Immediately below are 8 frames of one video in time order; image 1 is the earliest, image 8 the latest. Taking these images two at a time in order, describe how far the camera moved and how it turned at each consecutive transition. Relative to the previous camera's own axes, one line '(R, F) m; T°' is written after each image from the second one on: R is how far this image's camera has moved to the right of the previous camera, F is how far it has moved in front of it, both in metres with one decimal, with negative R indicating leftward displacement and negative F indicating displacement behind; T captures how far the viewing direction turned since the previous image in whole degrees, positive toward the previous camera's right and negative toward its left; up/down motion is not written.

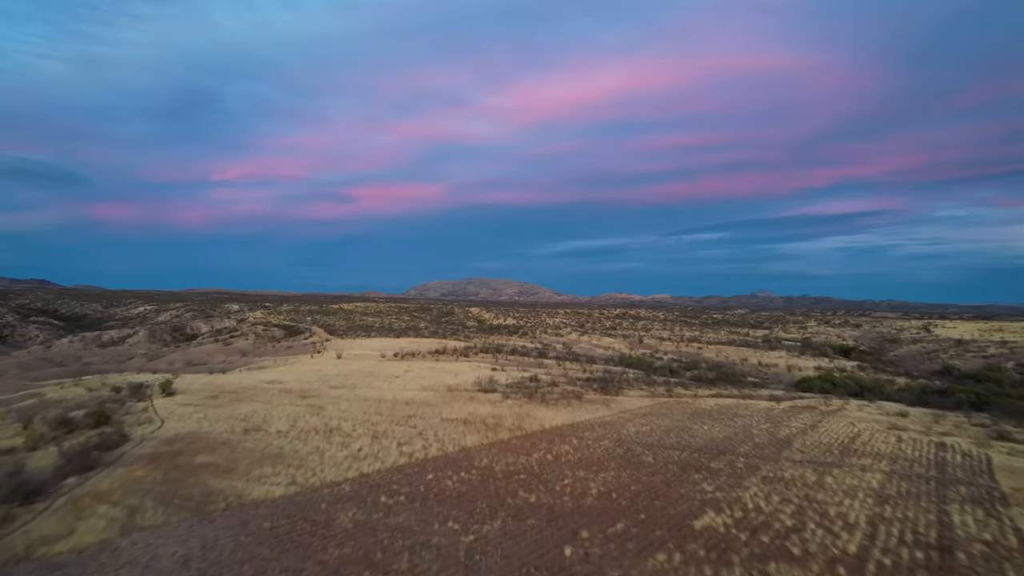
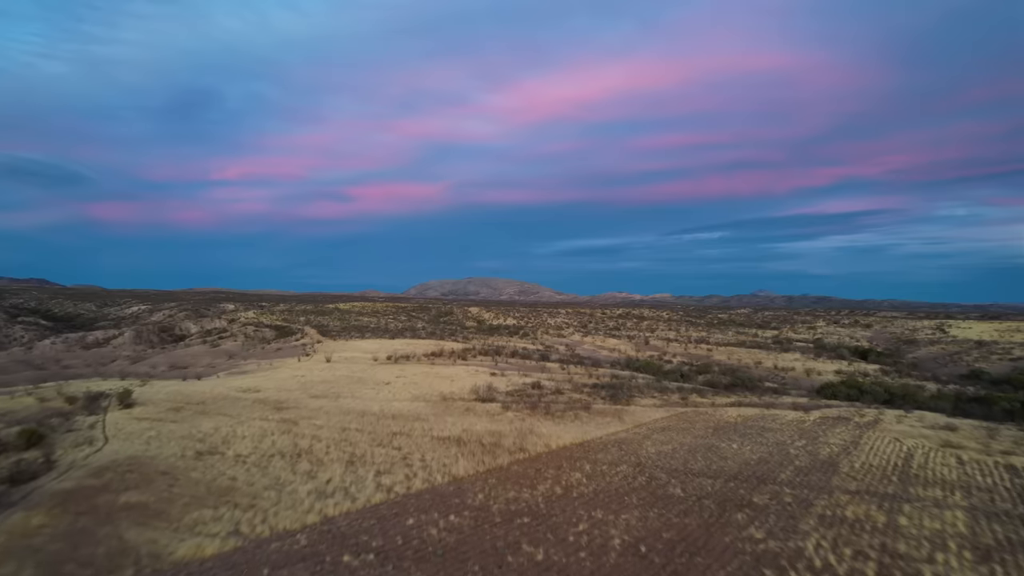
(0.0, +1.6) m; 0°
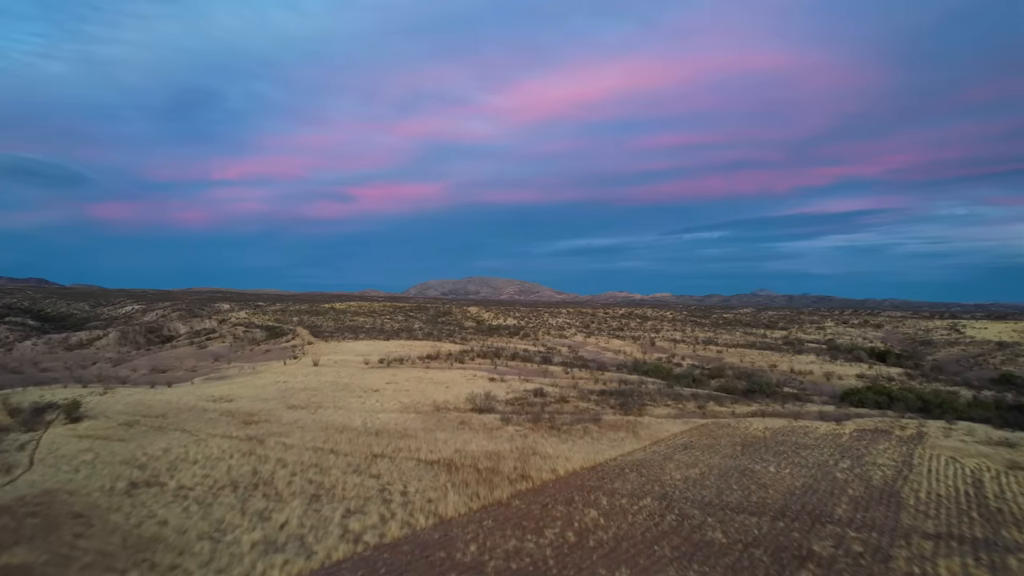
(0.0, +1.6) m; 0°
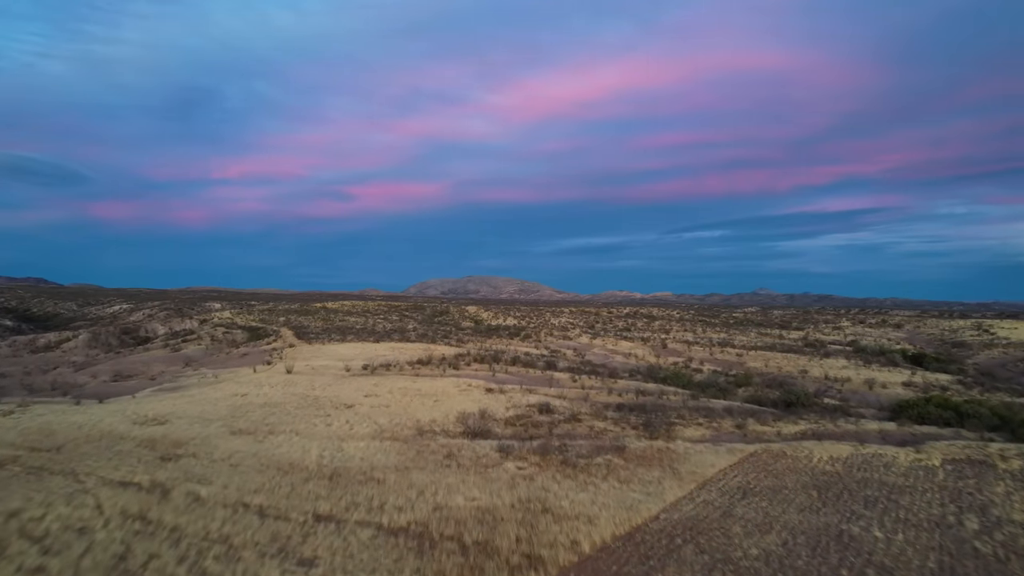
(0.0, +2.8) m; 0°
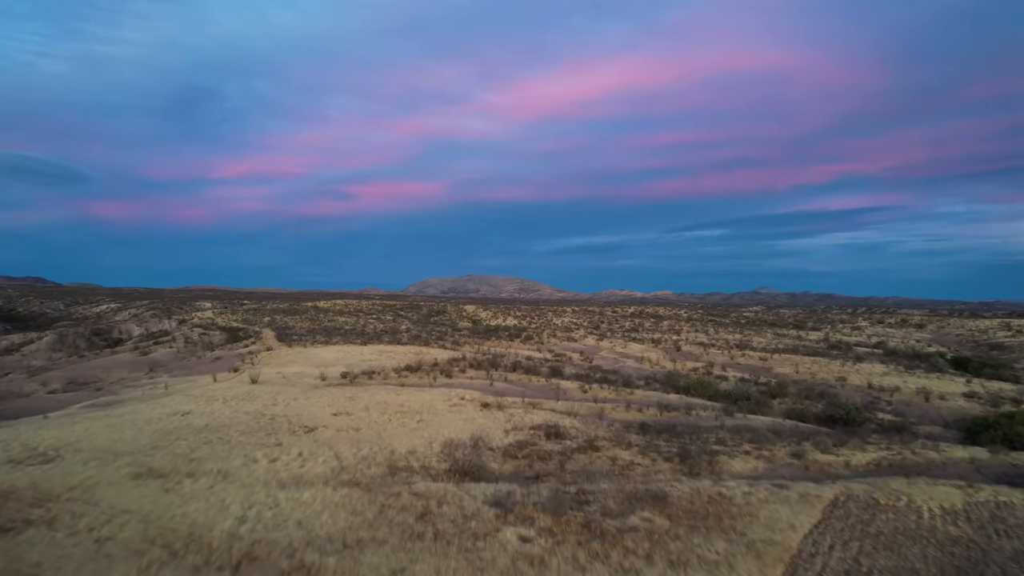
(0.0, +2.8) m; 0°
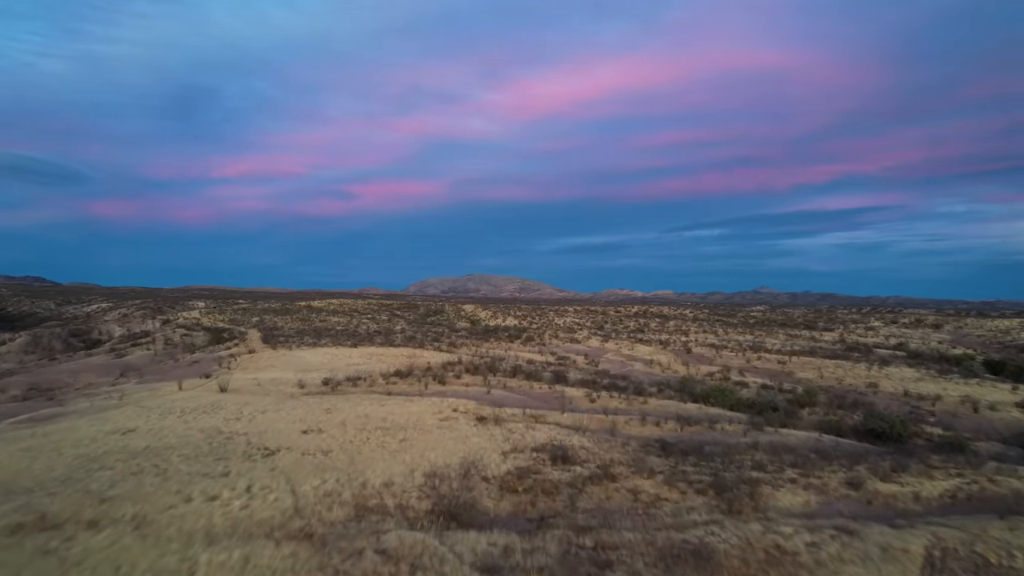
(0.0, +1.9) m; 0°
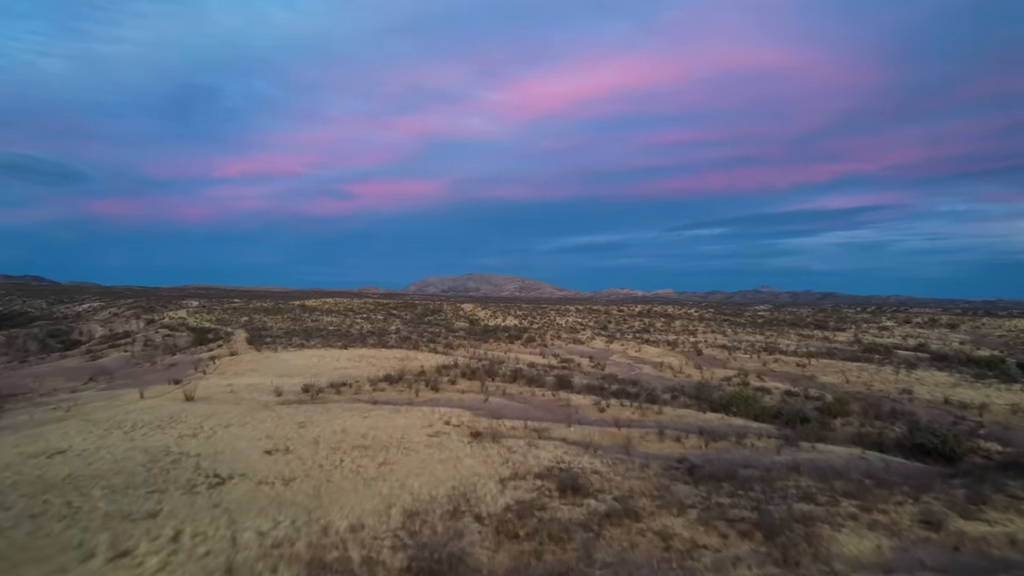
(0.0, +1.7) m; 0°
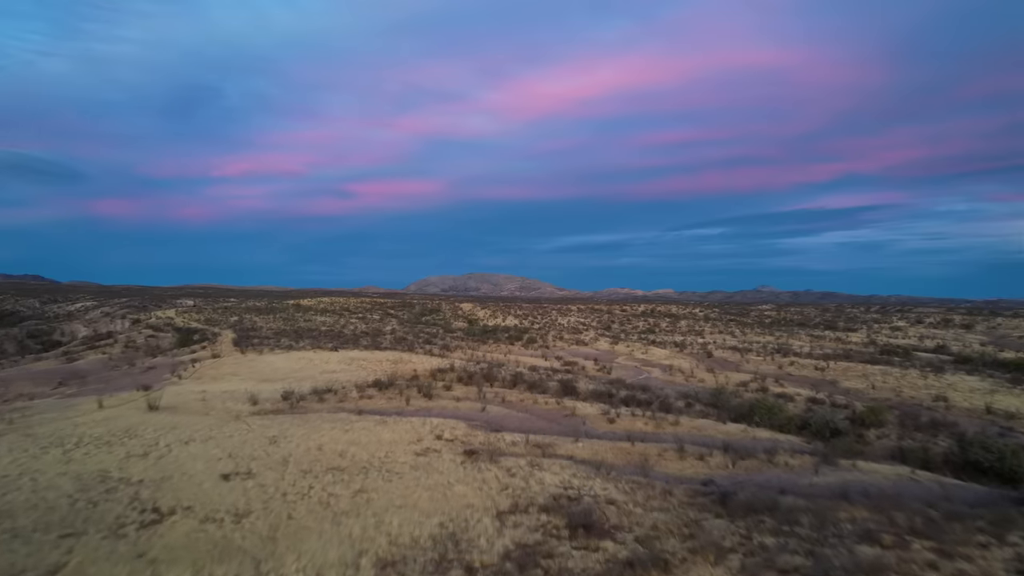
(0.0, +1.4) m; 0°
